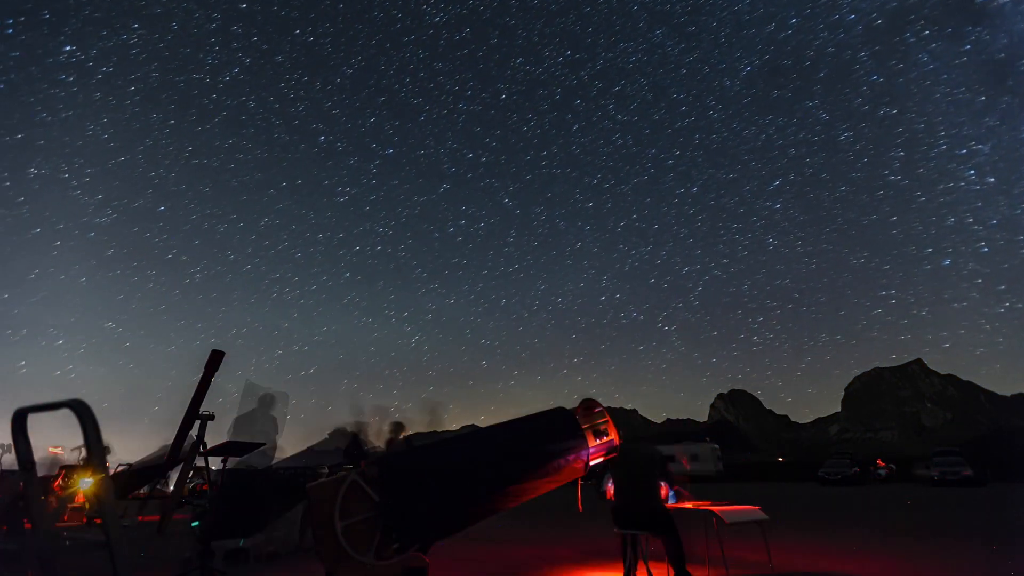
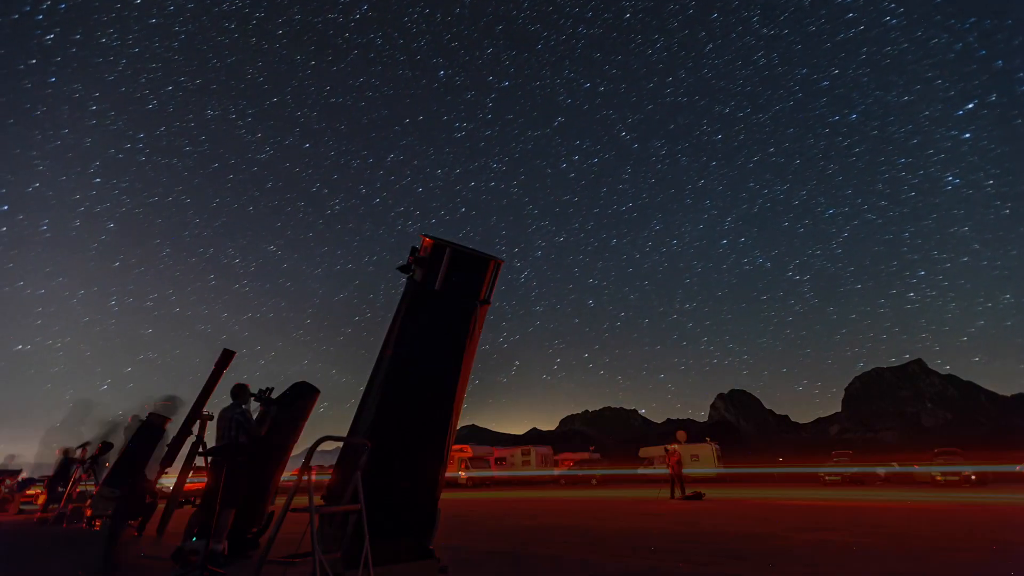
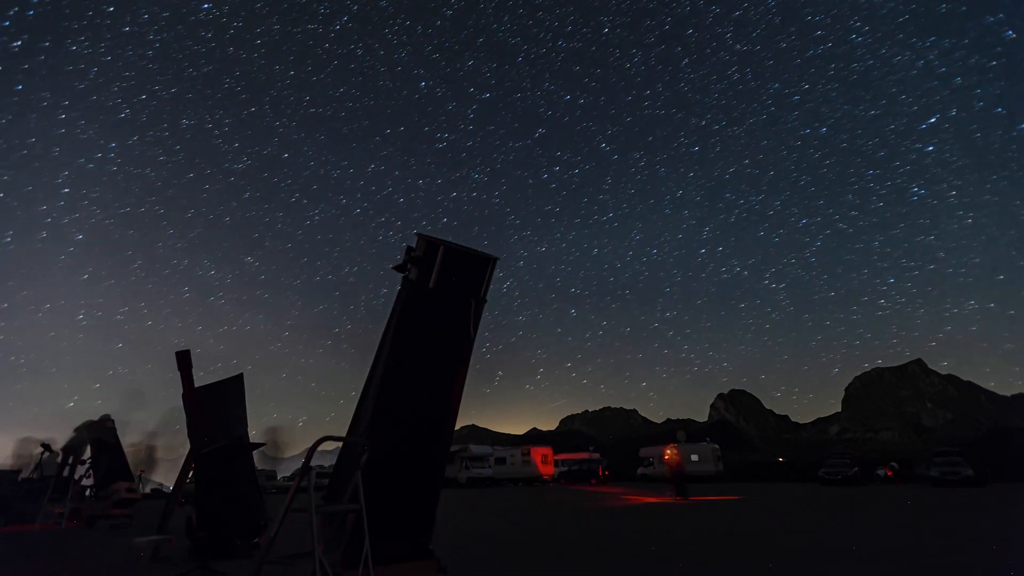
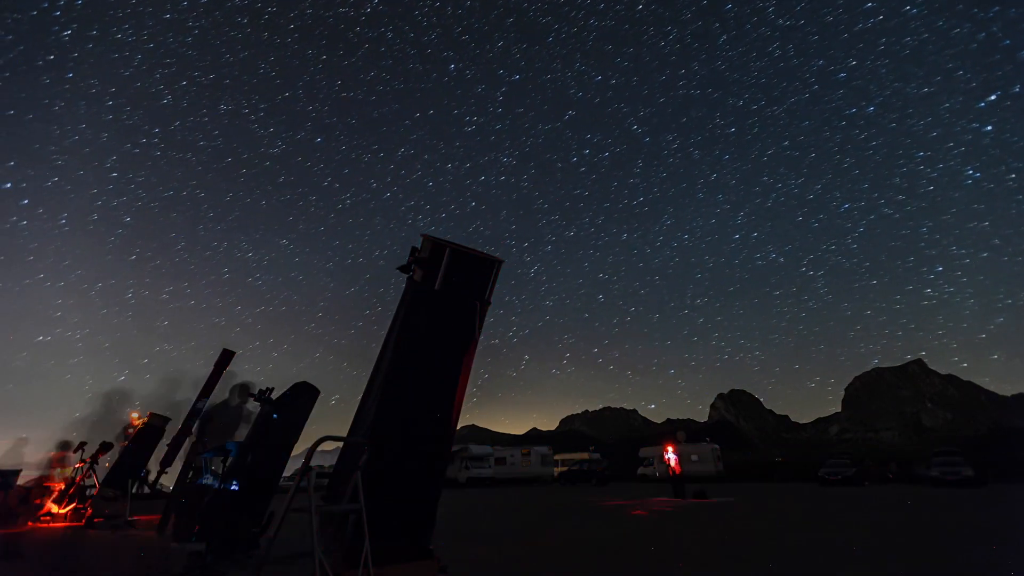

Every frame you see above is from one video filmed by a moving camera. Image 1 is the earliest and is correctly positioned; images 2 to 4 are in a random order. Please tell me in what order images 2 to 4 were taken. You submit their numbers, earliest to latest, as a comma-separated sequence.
3, 2, 4
